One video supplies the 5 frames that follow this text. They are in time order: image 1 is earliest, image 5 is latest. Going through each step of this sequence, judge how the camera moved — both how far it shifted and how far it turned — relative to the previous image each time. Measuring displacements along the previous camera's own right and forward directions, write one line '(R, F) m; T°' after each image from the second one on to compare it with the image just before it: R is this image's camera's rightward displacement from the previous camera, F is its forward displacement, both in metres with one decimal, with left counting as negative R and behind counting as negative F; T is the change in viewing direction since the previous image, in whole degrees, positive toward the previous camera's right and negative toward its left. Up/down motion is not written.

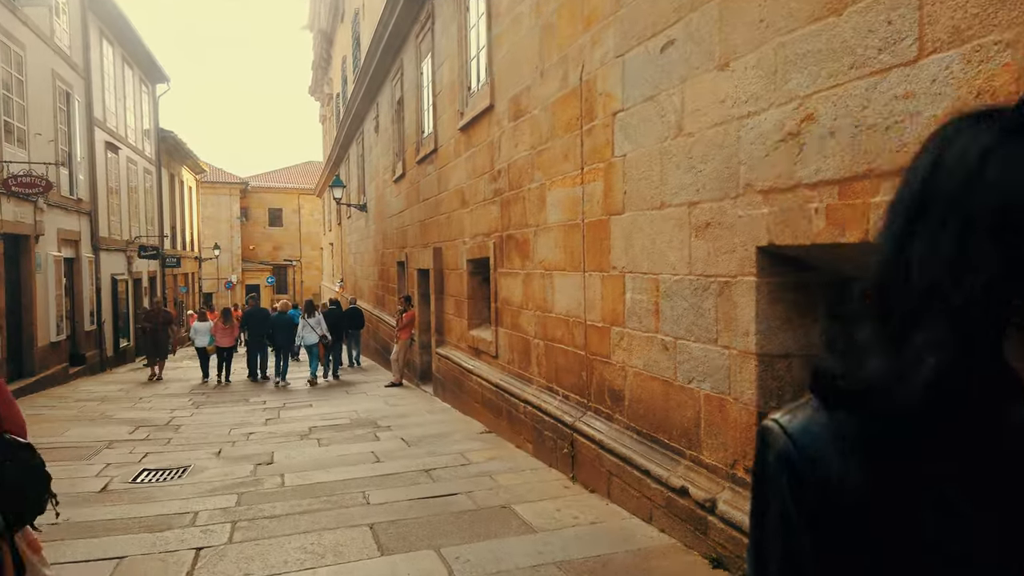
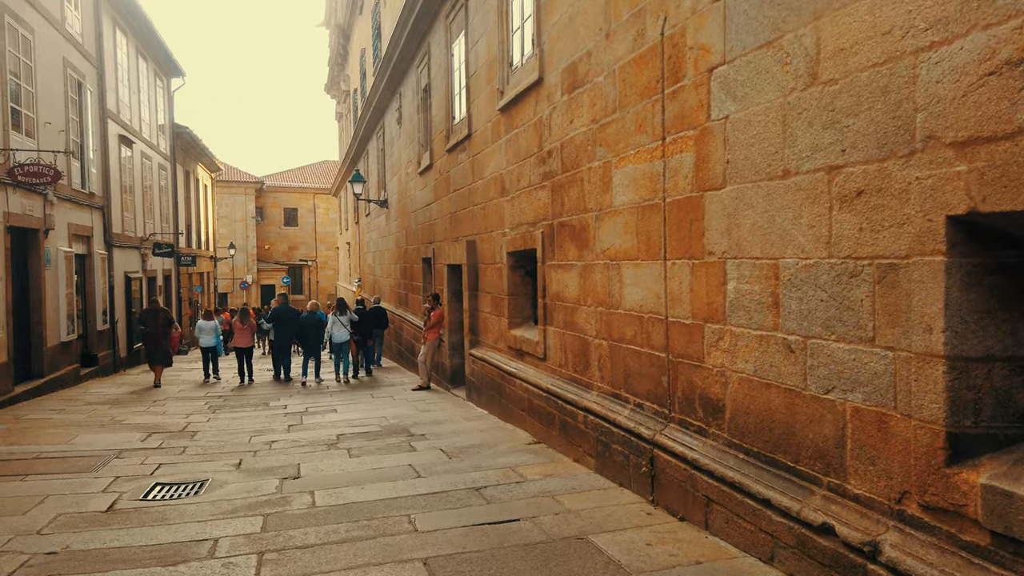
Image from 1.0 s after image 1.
(-0.3, +0.7) m; -1°
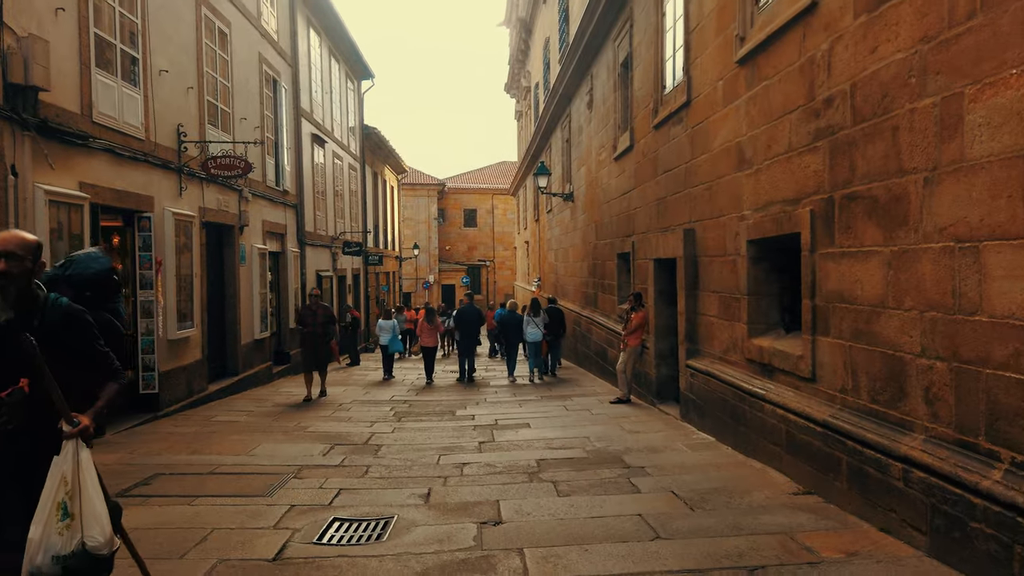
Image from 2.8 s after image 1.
(-0.6, +1.4) m; -13°
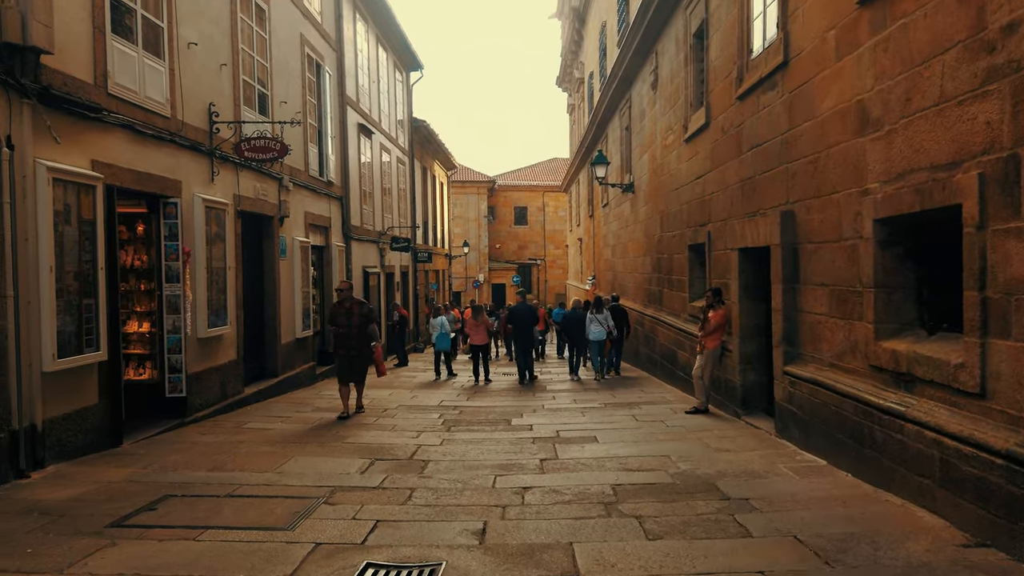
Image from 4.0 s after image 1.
(-0.2, +1.0) m; -4°
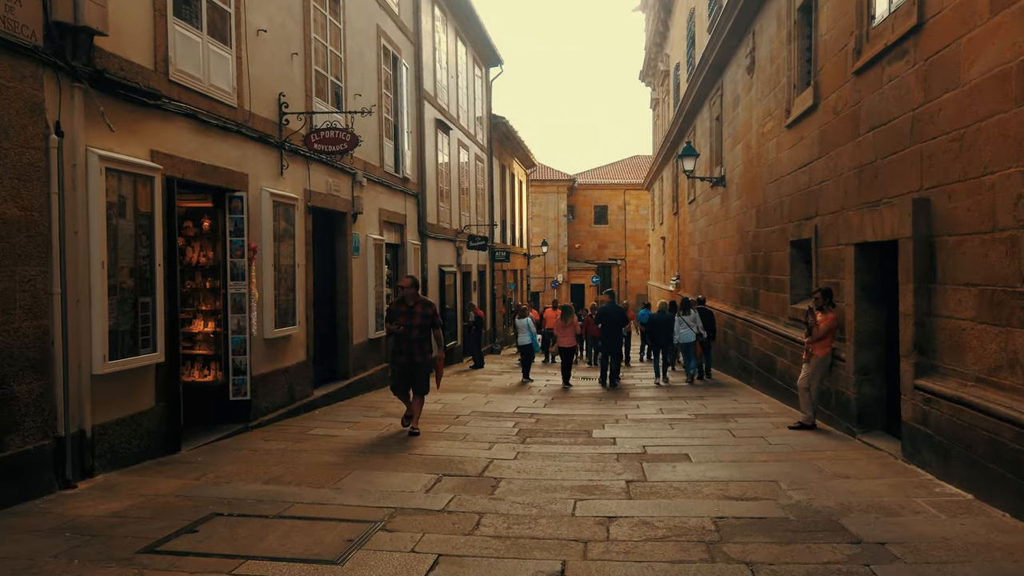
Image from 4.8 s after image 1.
(0.0, +0.7) m; -6°
